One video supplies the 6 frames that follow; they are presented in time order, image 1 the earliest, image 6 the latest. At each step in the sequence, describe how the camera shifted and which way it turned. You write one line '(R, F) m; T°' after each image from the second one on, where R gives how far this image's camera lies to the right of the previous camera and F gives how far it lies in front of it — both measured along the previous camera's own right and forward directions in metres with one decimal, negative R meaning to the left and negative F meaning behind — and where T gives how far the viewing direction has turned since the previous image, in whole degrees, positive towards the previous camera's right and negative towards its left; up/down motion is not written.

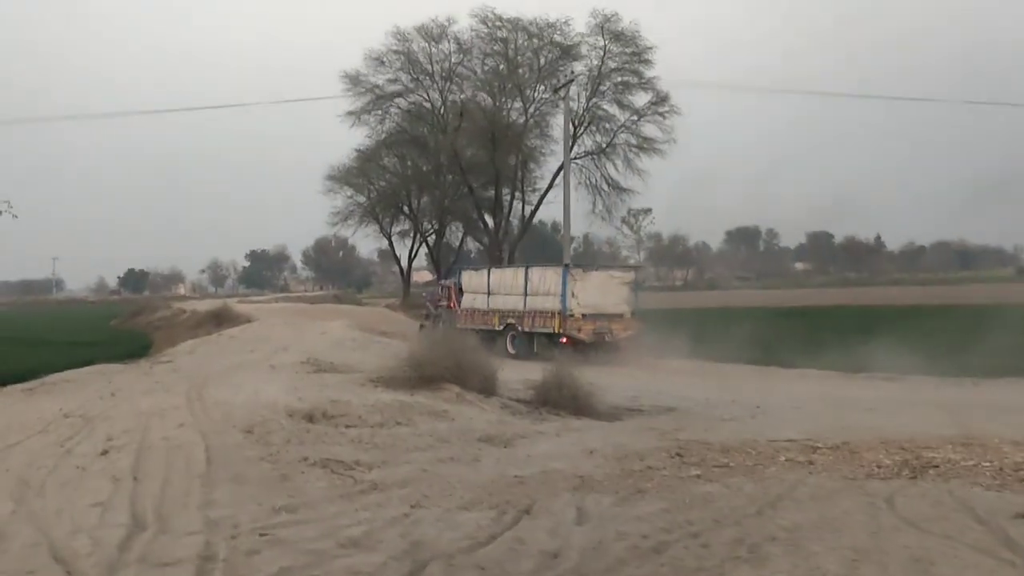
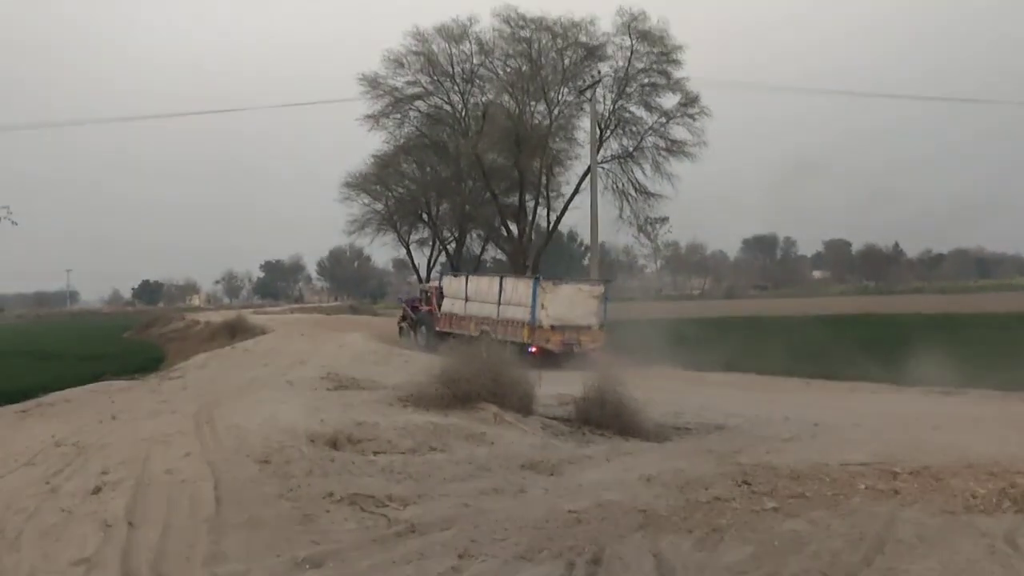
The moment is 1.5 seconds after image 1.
(-0.4, +1.5) m; -1°
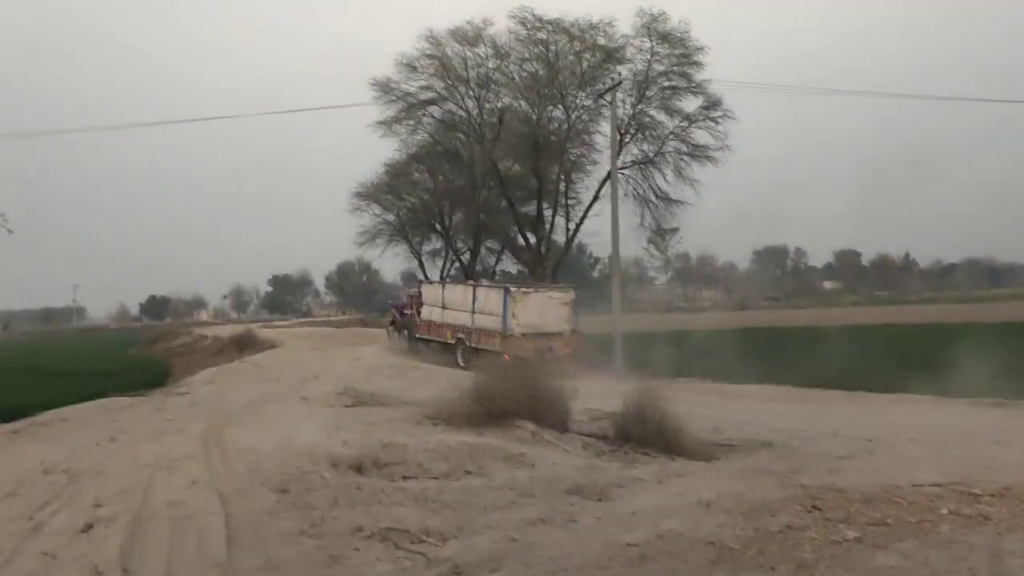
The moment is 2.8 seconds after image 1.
(-0.4, +1.3) m; 0°
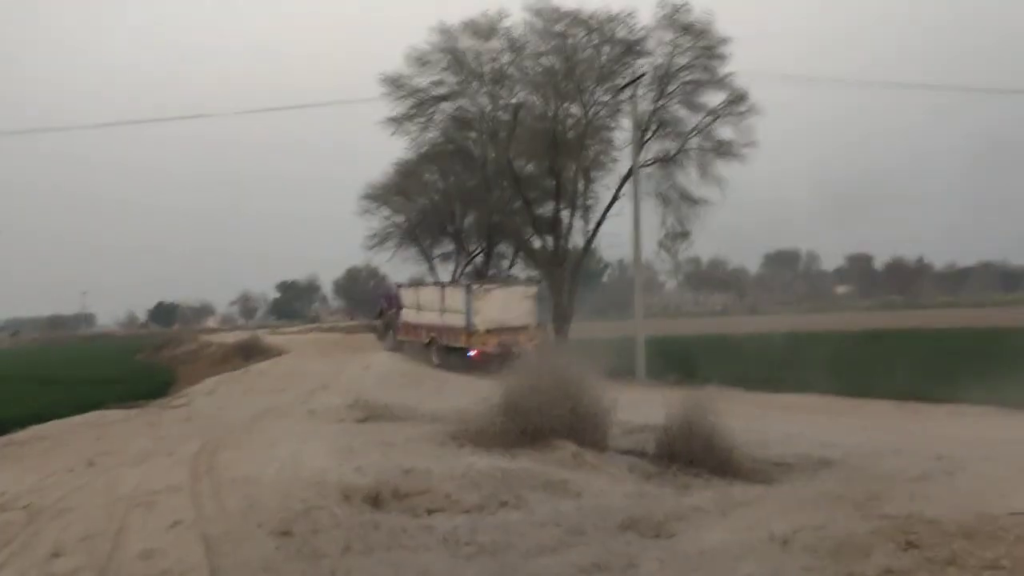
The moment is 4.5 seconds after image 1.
(-0.3, +1.7) m; 0°
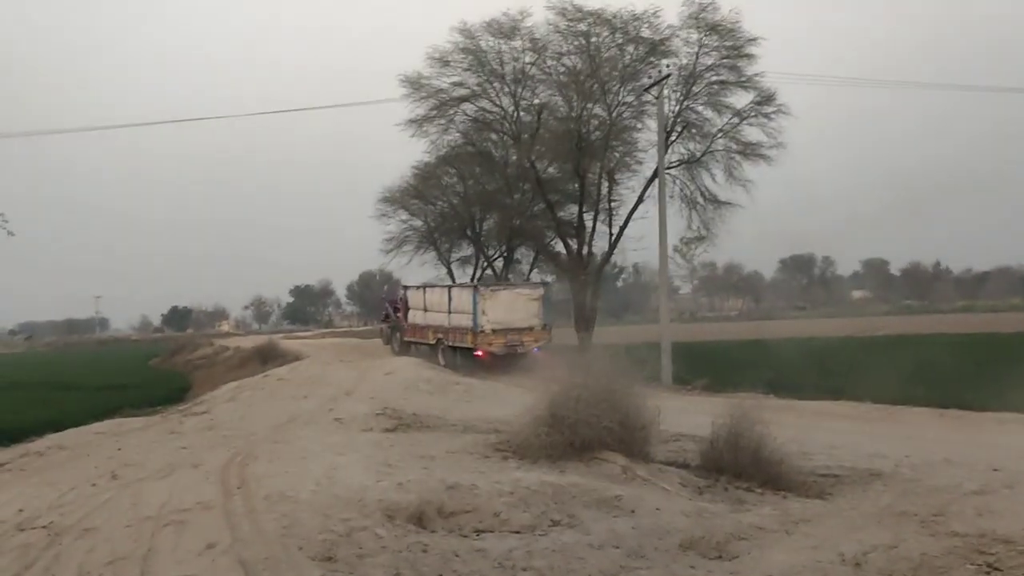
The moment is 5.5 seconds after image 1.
(-0.4, +0.6) m; -1°
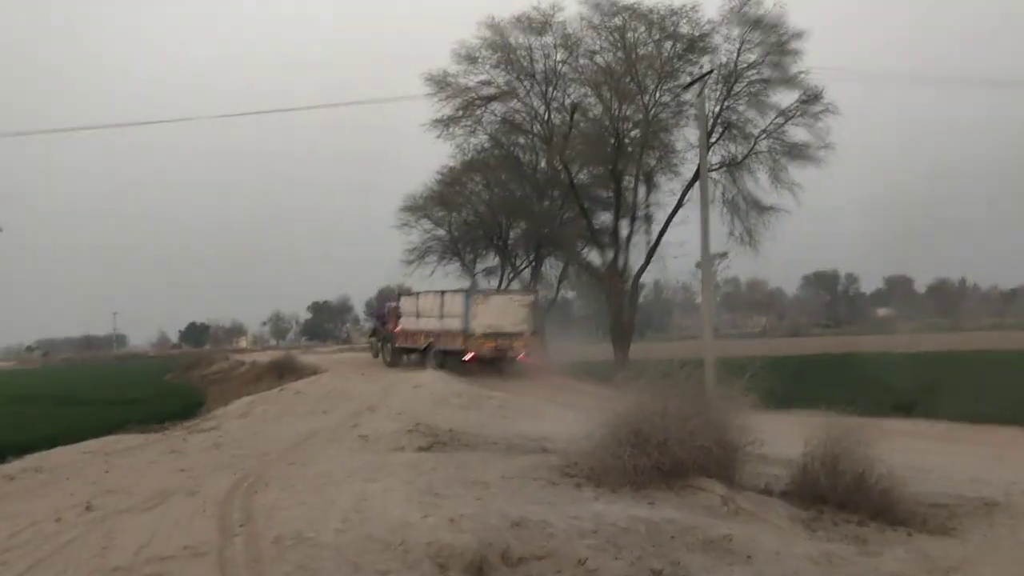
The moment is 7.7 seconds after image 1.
(-0.5, +2.0) m; -1°
